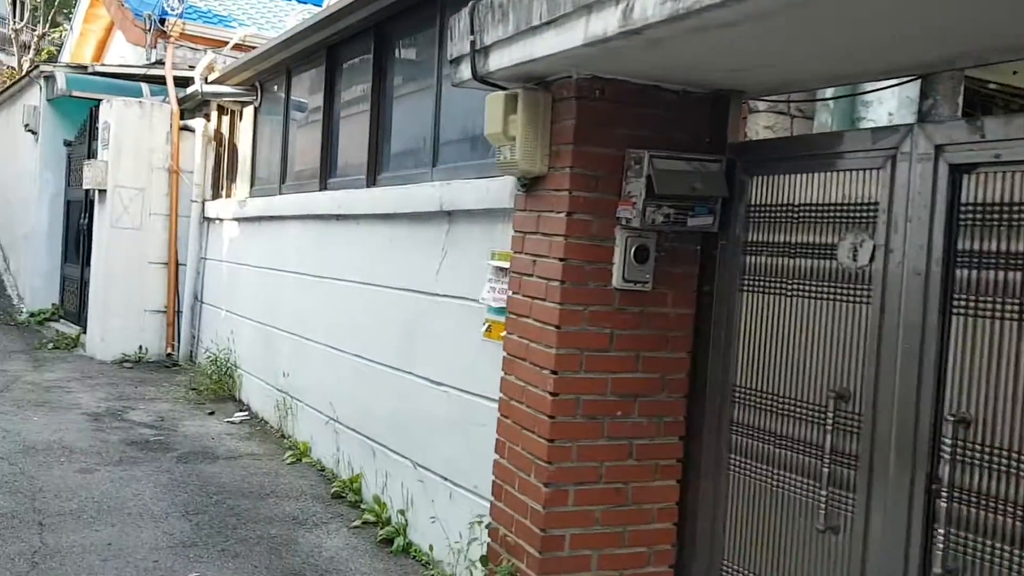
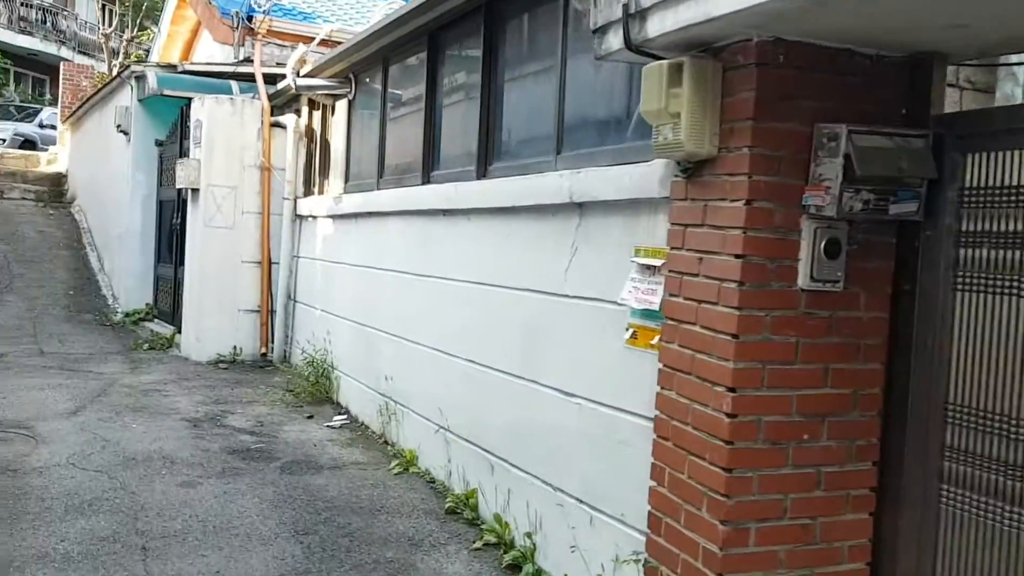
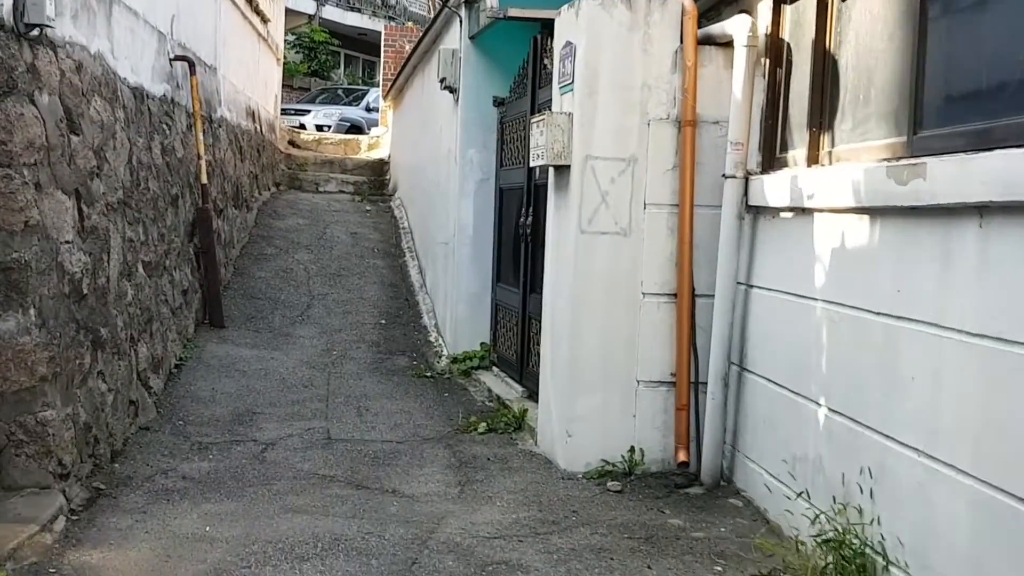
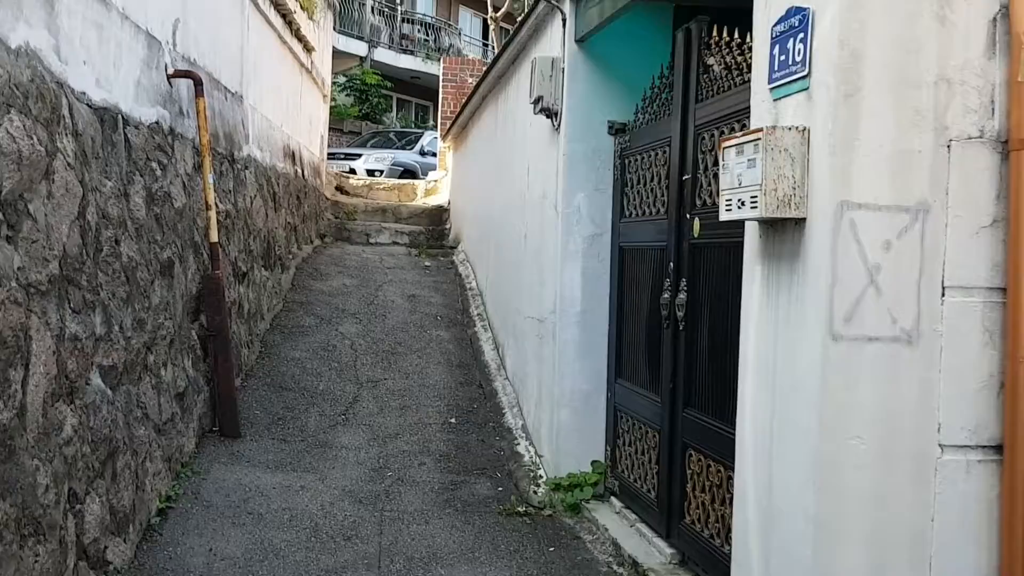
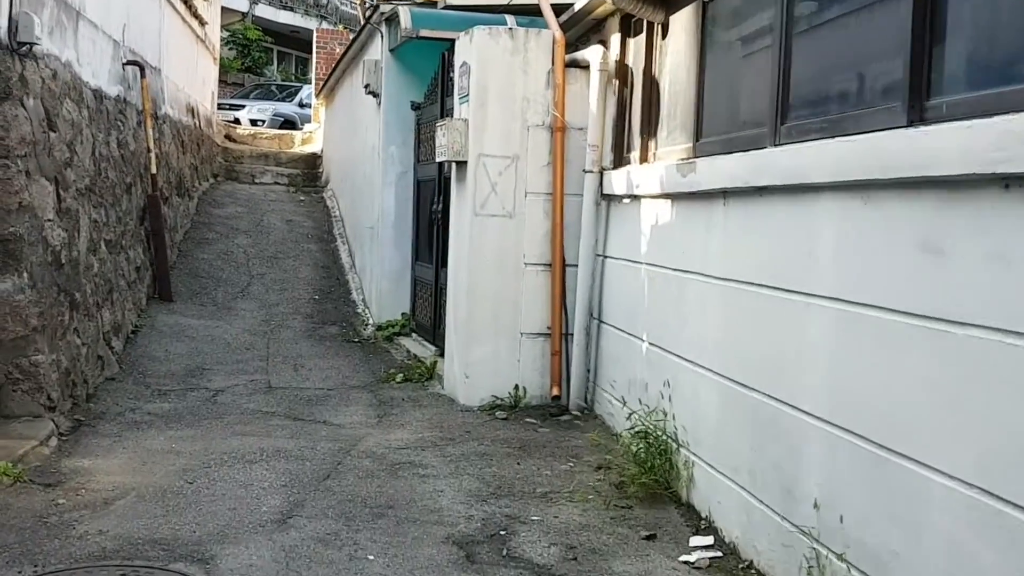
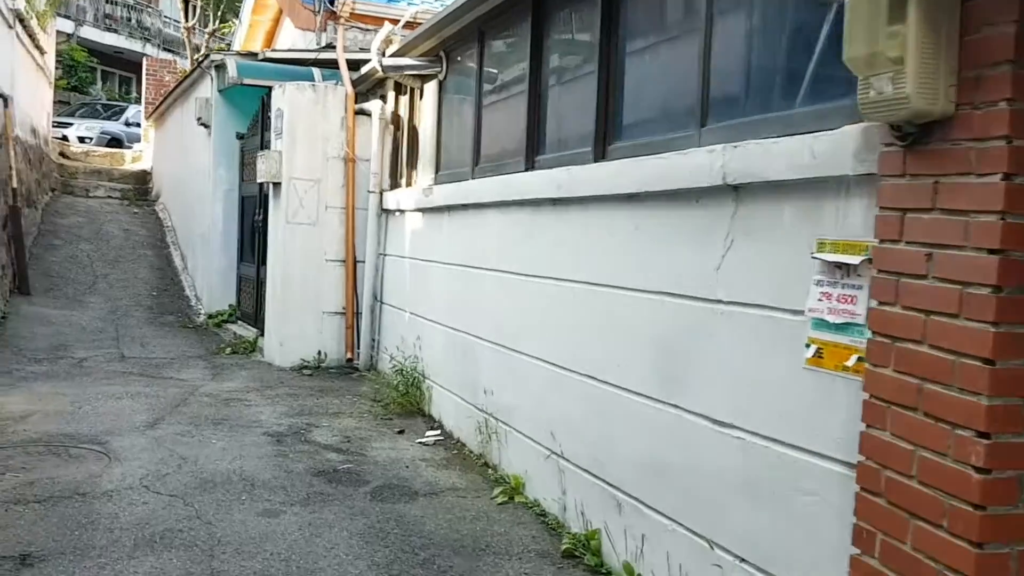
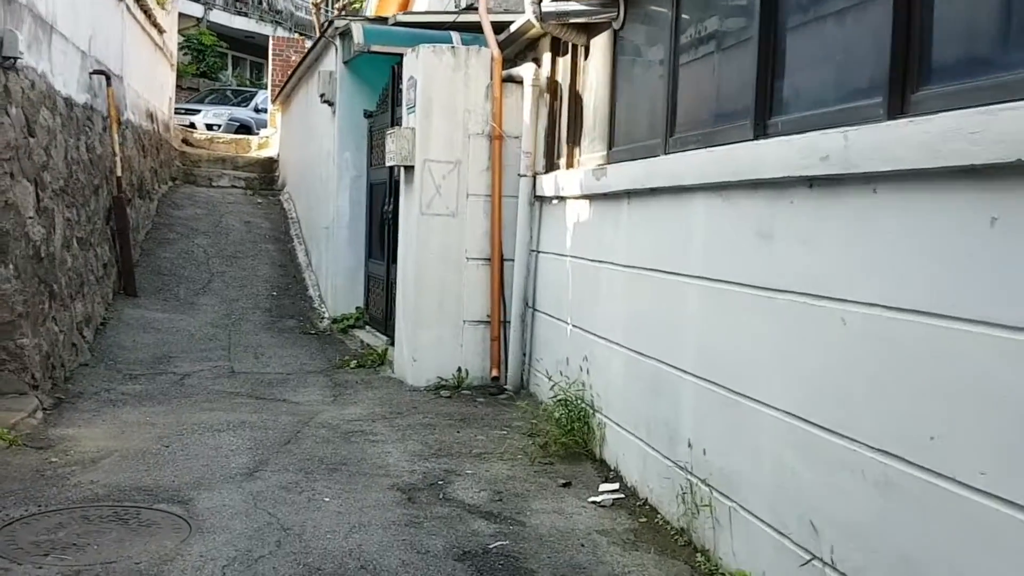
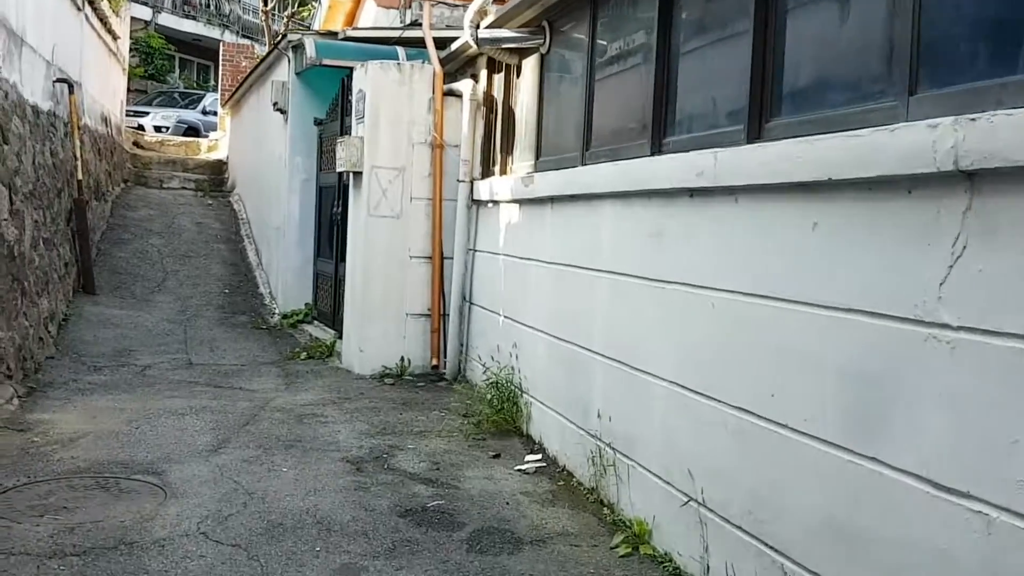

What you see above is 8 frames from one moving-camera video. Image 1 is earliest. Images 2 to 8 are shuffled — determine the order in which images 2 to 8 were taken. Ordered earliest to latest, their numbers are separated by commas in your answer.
2, 6, 8, 7, 5, 3, 4
